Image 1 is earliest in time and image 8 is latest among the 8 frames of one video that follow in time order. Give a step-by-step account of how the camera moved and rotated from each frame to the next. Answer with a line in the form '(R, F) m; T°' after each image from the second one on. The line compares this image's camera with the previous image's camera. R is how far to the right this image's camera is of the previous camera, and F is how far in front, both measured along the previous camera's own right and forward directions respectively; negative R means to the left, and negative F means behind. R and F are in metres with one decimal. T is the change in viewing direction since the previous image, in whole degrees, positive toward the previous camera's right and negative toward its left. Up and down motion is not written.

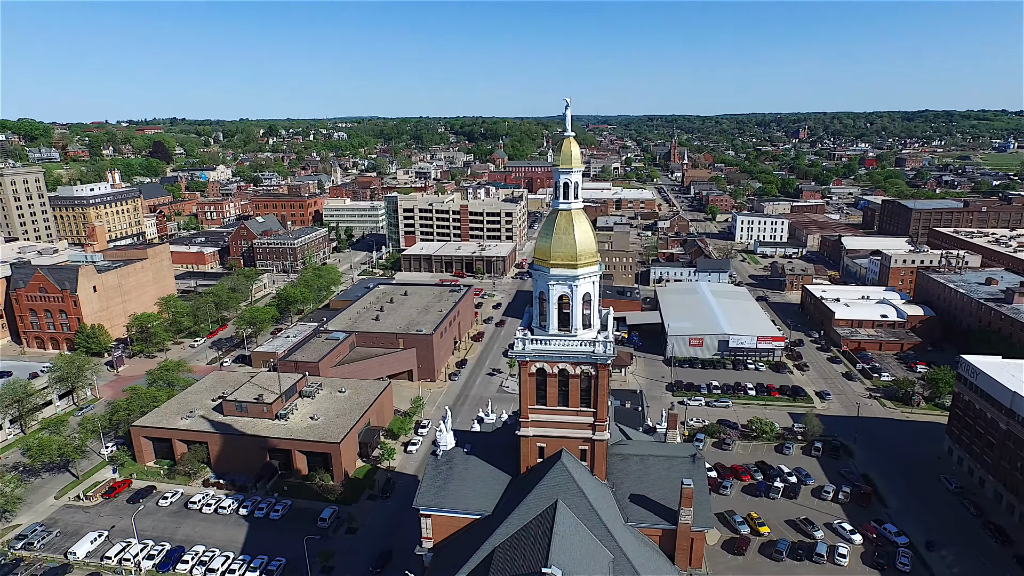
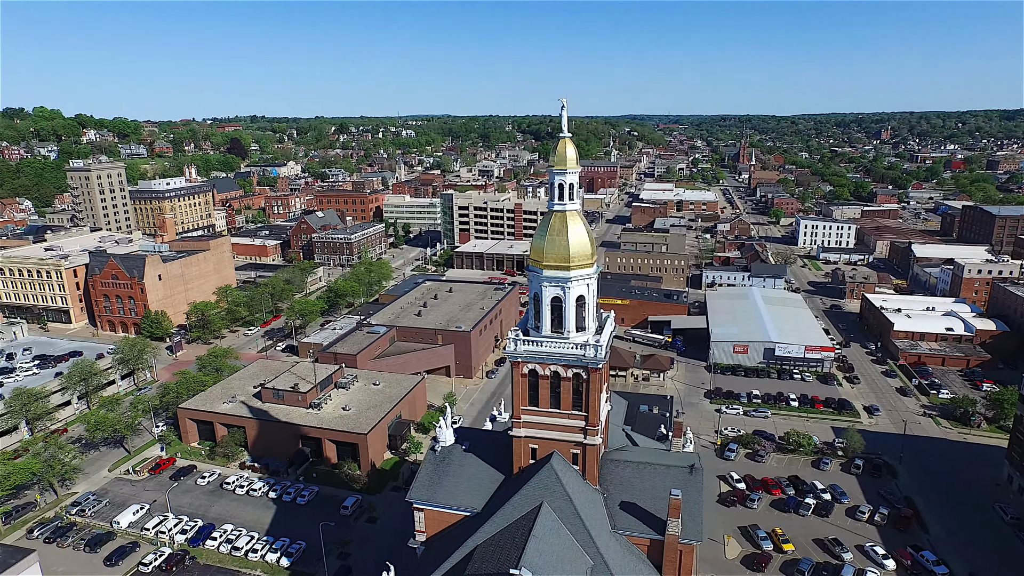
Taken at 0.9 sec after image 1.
(+2.7, 0.0) m; -6°
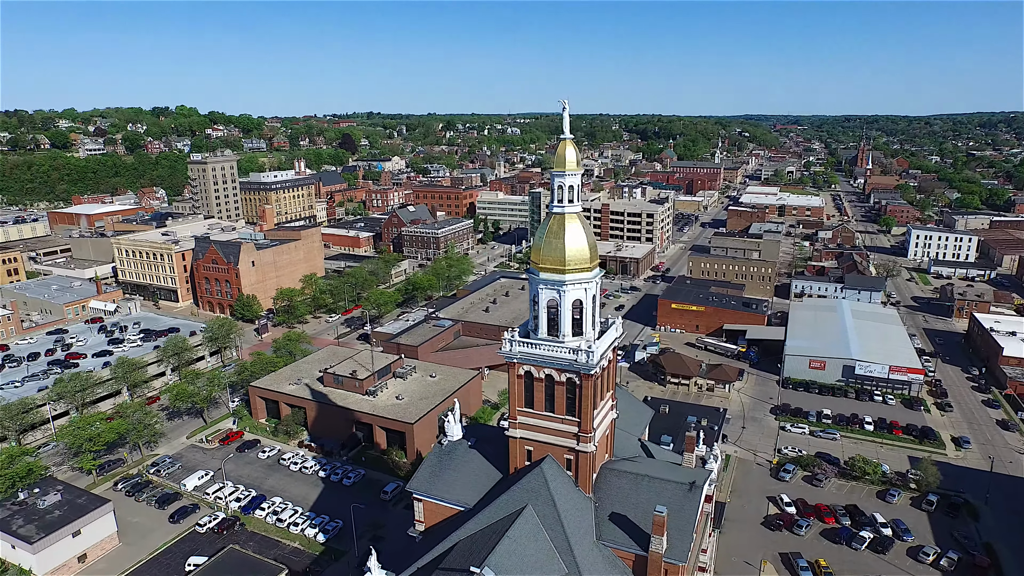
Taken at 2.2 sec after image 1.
(+3.9, +0.3) m; -9°
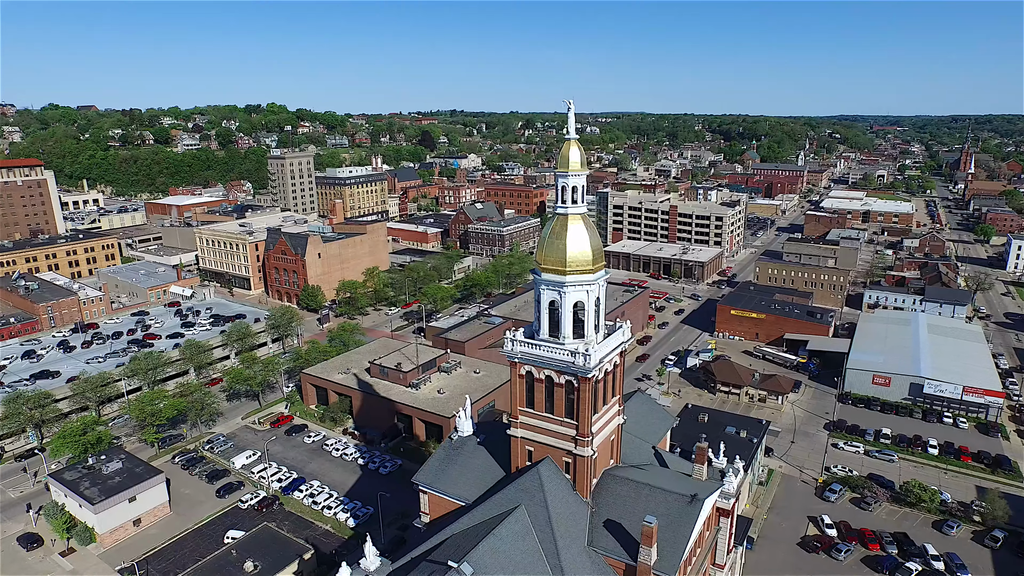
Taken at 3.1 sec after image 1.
(+2.8, +0.2) m; -7°
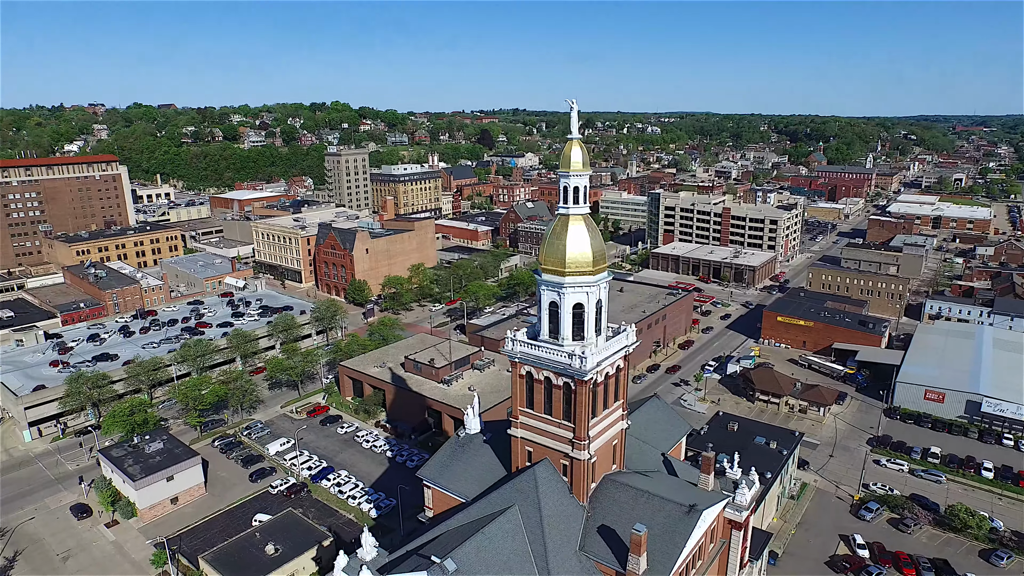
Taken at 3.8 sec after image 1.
(+2.1, +0.1) m; -5°
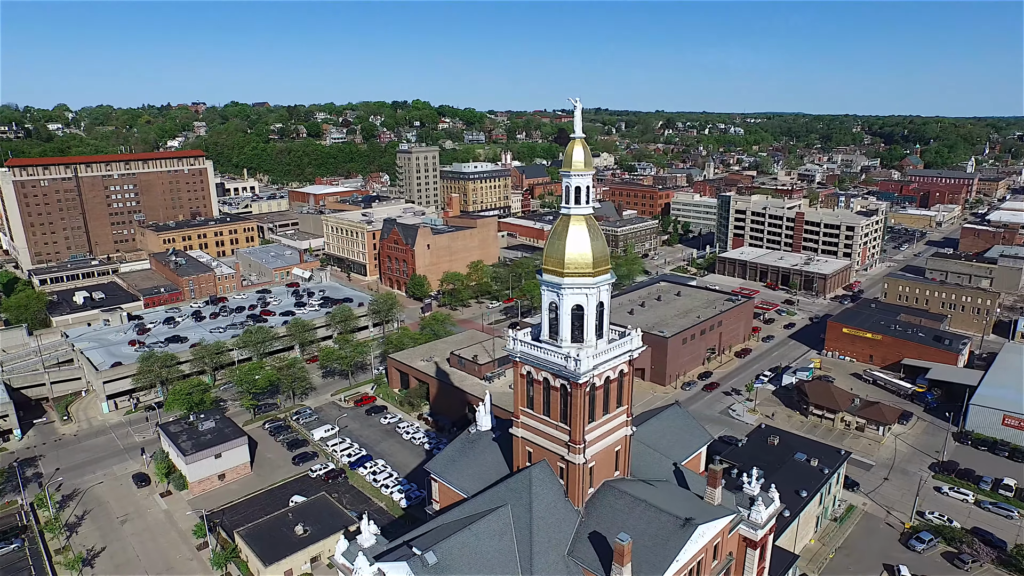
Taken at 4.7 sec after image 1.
(+2.8, +0.2) m; -7°
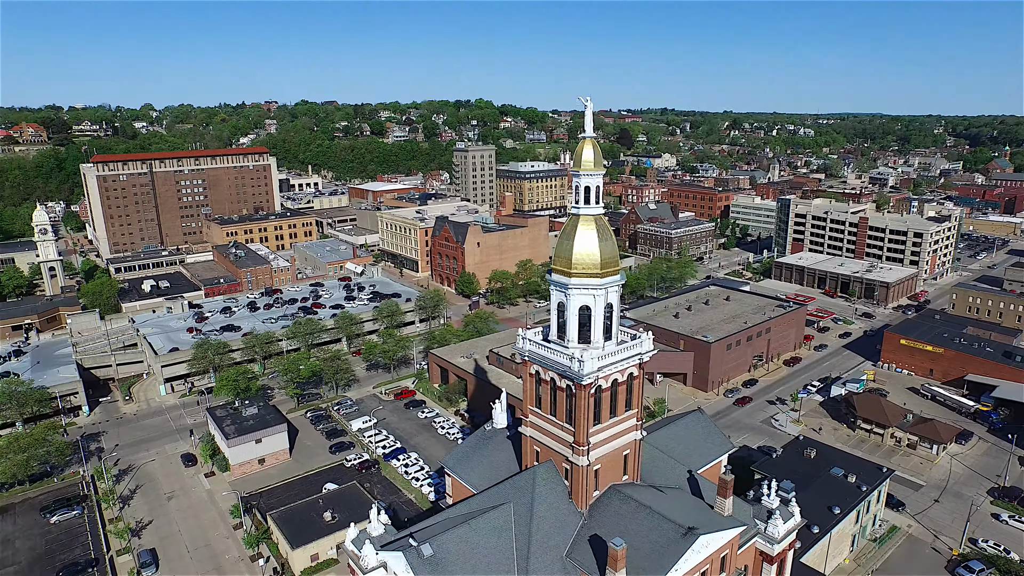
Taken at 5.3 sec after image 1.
(+1.9, +0.1) m; -6°
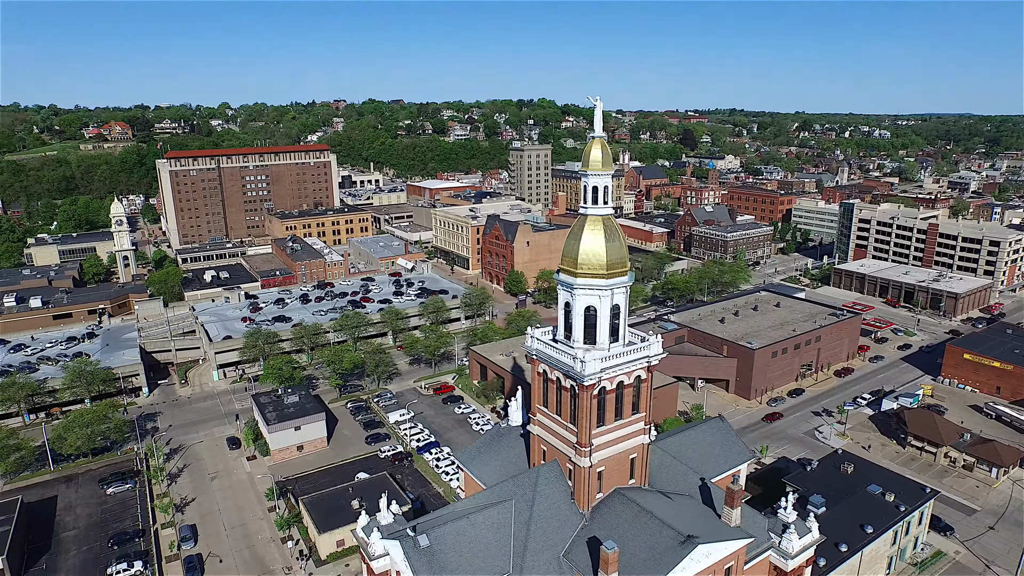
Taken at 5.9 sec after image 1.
(+1.9, 0.0) m; -6°
